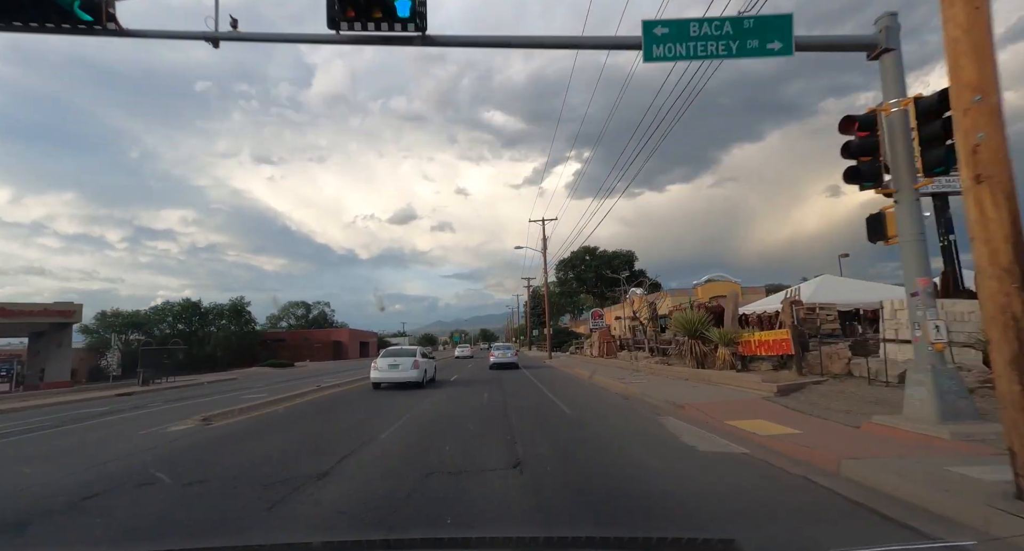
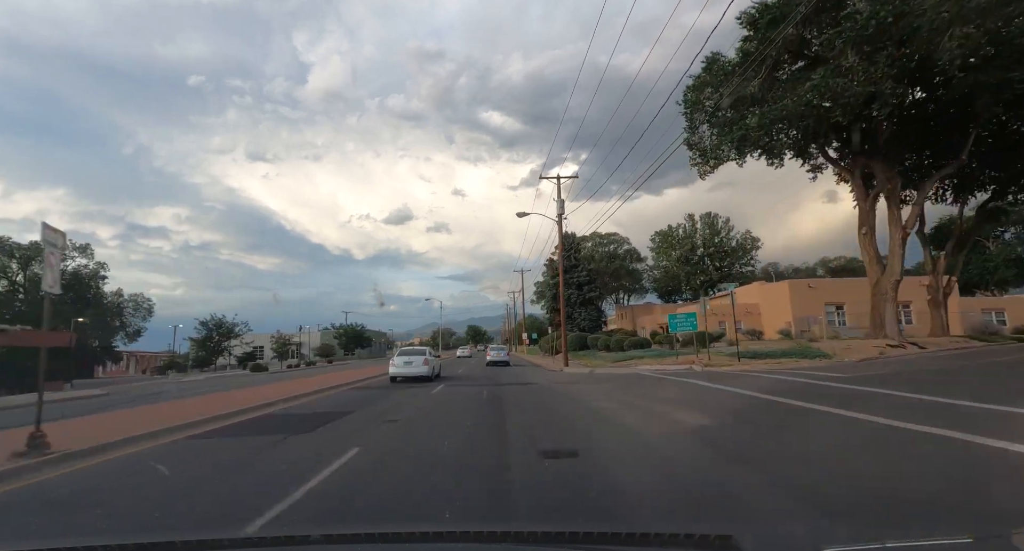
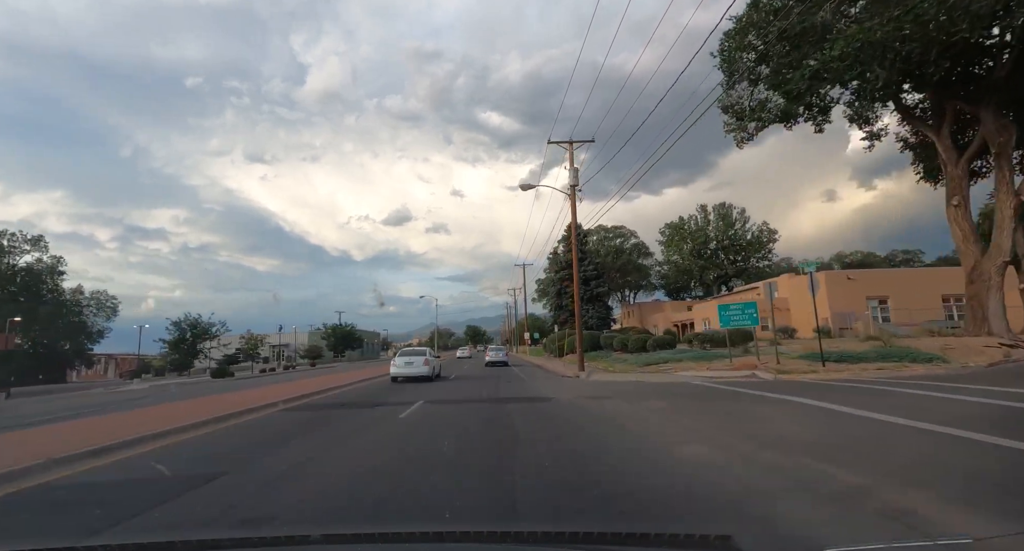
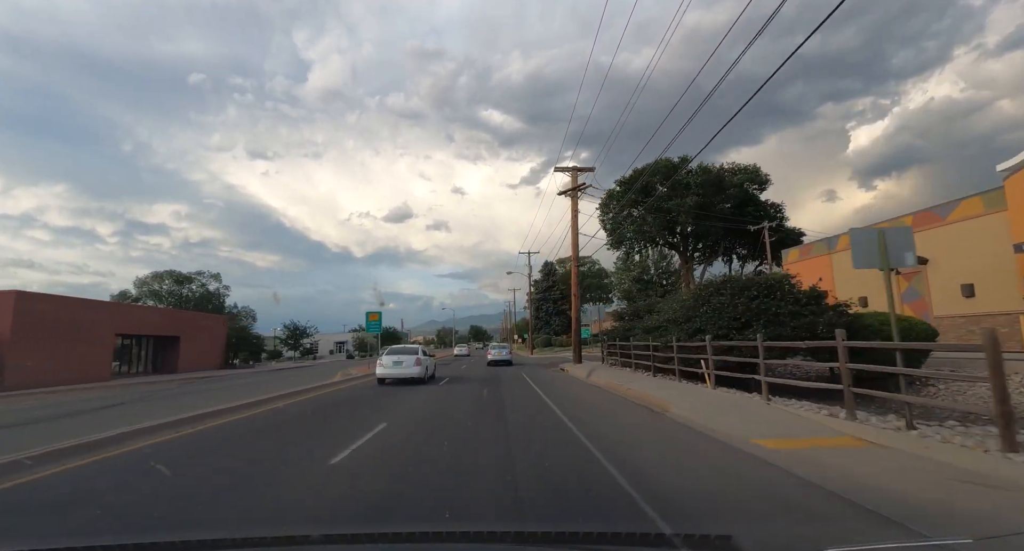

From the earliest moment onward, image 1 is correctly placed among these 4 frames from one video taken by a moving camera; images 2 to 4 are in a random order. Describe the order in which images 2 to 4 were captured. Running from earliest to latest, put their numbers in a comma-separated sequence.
4, 2, 3
